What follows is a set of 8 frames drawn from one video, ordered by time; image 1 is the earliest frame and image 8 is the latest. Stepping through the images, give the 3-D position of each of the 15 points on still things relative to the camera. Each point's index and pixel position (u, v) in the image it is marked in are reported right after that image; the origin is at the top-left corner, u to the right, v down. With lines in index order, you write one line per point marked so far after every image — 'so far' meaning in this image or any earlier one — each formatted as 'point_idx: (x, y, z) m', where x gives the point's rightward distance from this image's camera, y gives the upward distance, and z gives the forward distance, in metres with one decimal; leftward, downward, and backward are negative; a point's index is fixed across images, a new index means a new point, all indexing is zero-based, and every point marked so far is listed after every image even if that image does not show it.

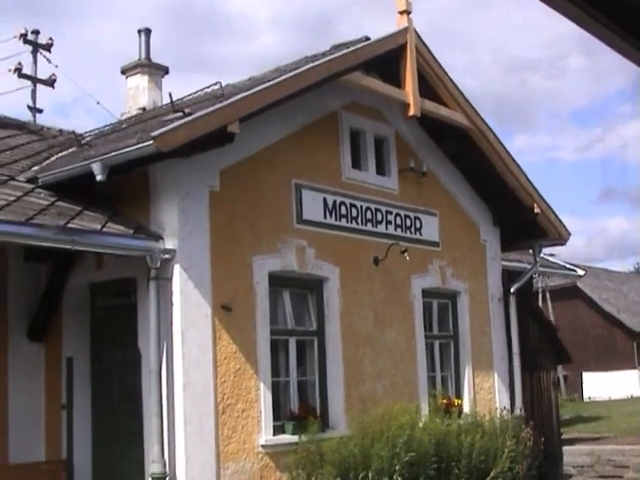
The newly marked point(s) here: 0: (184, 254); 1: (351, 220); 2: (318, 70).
0: (-1.2, -0.1, +7.6) m
1: (+0.4, +0.2, +9.4) m
2: (0.0, +1.7, +8.4) m
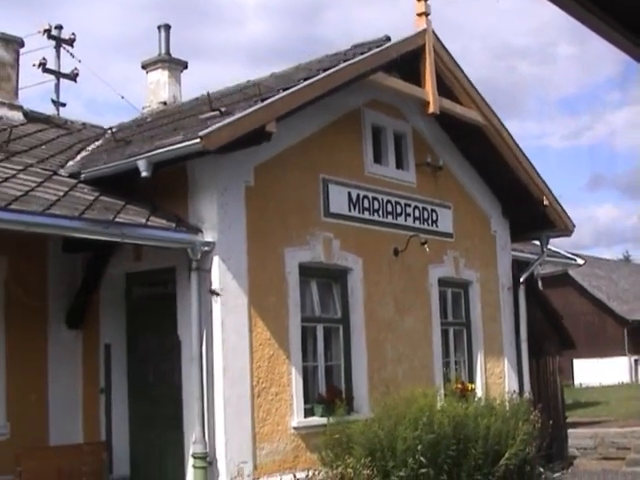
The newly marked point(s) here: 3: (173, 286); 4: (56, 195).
0: (-0.9, -0.1, +8.0) m
1: (+0.7, +0.3, +9.8) m
2: (+0.3, +1.8, +8.8) m
3: (-1.5, -0.5, +8.7) m
4: (-2.4, +0.4, +7.6) m
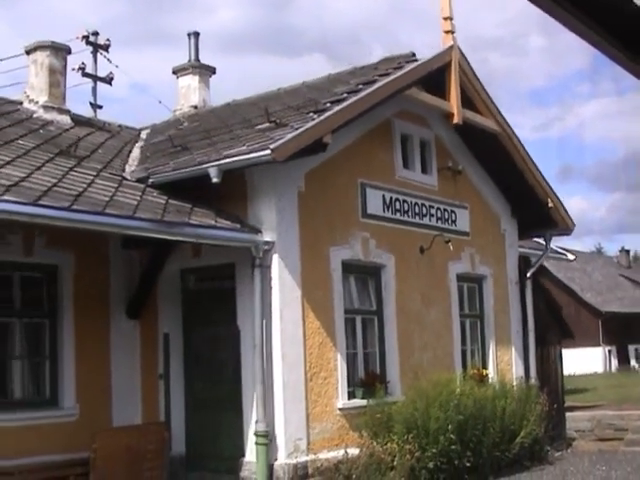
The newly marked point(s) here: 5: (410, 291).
0: (-0.4, -0.1, +8.9) m
1: (+1.1, +0.3, +10.7) m
2: (+0.8, +1.8, +9.7) m
3: (-1.0, -0.5, +9.5) m
4: (-1.9, +0.4, +8.4) m
5: (+1.2, -0.7, +10.7) m
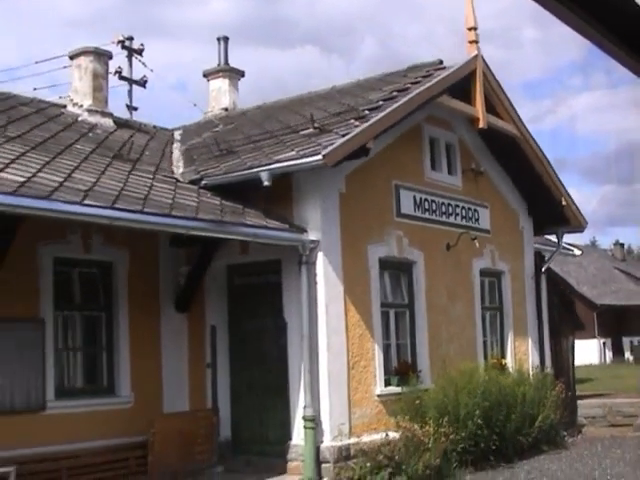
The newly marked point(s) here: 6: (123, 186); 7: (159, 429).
0: (+0.1, 0.0, +9.5) m
1: (+1.6, +0.4, +11.4) m
2: (+1.3, +1.8, +10.3) m
3: (-0.5, -0.4, +10.2) m
4: (-1.4, +0.4, +9.0) m
5: (+1.7, -0.6, +11.4) m
6: (-2.1, +0.6, +8.6) m
7: (-1.9, -2.3, +9.7) m
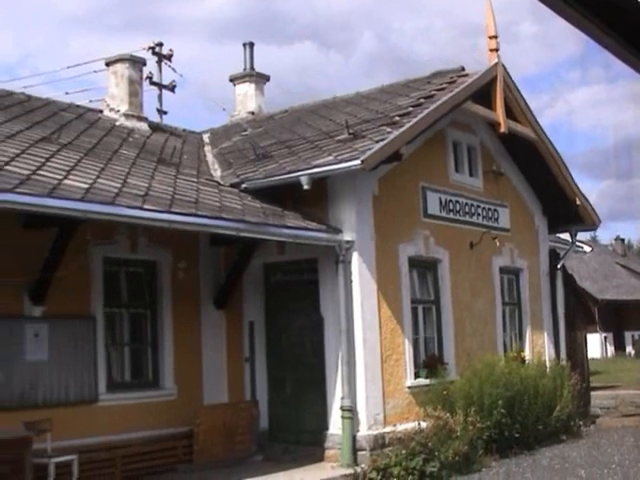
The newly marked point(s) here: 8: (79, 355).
0: (+0.5, 0.0, +10.0) m
1: (+2.0, +0.4, +11.9) m
2: (+1.7, +1.8, +10.9) m
3: (-0.1, -0.4, +10.7) m
4: (-1.0, +0.4, +9.6) m
5: (+2.1, -0.6, +11.9) m
6: (-1.6, +0.5, +9.2) m
7: (-1.4, -2.3, +10.2) m
8: (-2.8, -1.3, +9.5) m
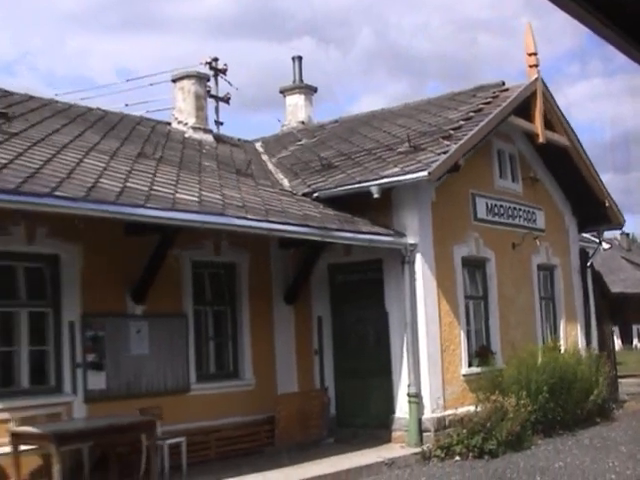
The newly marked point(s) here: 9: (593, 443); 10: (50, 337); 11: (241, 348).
0: (+1.4, -0.1, +11.1) m
1: (+2.9, +0.4, +13.0) m
2: (+2.5, +1.8, +12.0) m
3: (+0.8, -0.5, +11.8) m
4: (-0.1, +0.4, +10.6) m
5: (+3.0, -0.6, +13.0) m
6: (-0.7, +0.5, +10.2) m
7: (-0.5, -2.3, +11.3) m
8: (-1.9, -1.4, +10.6) m
9: (+3.9, -2.9, +11.7) m
10: (-3.2, -1.1, +9.7) m
11: (-1.1, -1.5, +11.5) m
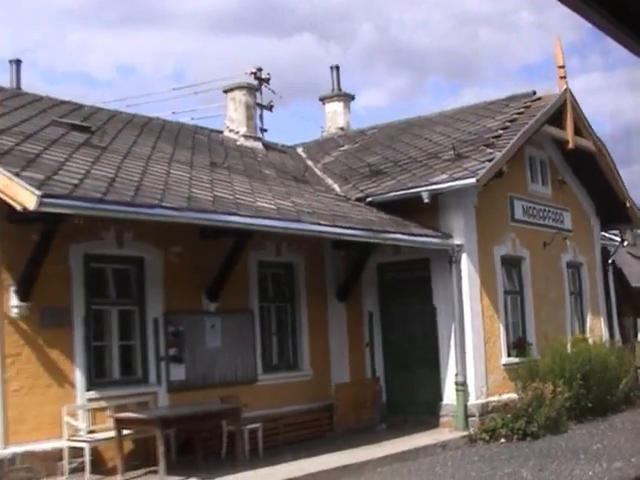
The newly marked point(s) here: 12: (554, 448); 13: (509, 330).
0: (+2.2, -0.1, +12.1) m
1: (+3.7, +0.4, +14.0) m
2: (+3.3, +1.8, +12.9) m
3: (+1.6, -0.5, +12.8) m
4: (+0.7, +0.3, +11.6) m
5: (+3.8, -0.6, +14.0) m
6: (+0.1, +0.5, +11.2) m
7: (+0.3, -2.4, +12.3) m
8: (-1.1, -1.4, +11.6) m
9: (+4.7, -2.9, +12.7) m
10: (-2.4, -1.2, +10.6) m
11: (-0.3, -1.5, +12.4) m
12: (+3.2, -2.8, +11.1) m
13: (+3.0, -1.4, +13.1) m
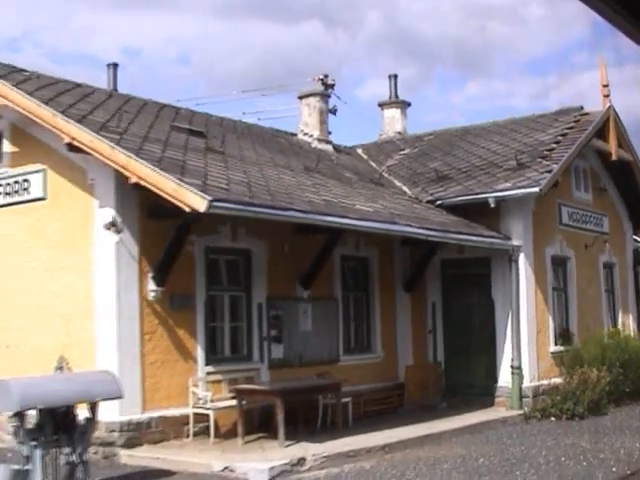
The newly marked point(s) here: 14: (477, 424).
0: (+3.4, -0.1, +13.6) m
1: (+4.9, +0.3, +15.5) m
2: (+4.6, +1.8, +14.4) m
3: (+2.8, -0.5, +14.3) m
4: (+2.0, +0.3, +13.1) m
5: (+5.0, -0.7, +15.6) m
6: (+1.3, +0.5, +12.7) m
7: (+1.5, -2.3, +13.9) m
8: (+0.2, -1.4, +13.1) m
9: (+5.9, -3.0, +14.3) m
10: (-1.1, -1.1, +12.1) m
11: (+0.9, -1.5, +13.9) m
12: (+4.4, -2.9, +12.7) m
13: (+4.2, -1.5, +14.7) m
14: (+2.4, -2.8, +12.4) m
